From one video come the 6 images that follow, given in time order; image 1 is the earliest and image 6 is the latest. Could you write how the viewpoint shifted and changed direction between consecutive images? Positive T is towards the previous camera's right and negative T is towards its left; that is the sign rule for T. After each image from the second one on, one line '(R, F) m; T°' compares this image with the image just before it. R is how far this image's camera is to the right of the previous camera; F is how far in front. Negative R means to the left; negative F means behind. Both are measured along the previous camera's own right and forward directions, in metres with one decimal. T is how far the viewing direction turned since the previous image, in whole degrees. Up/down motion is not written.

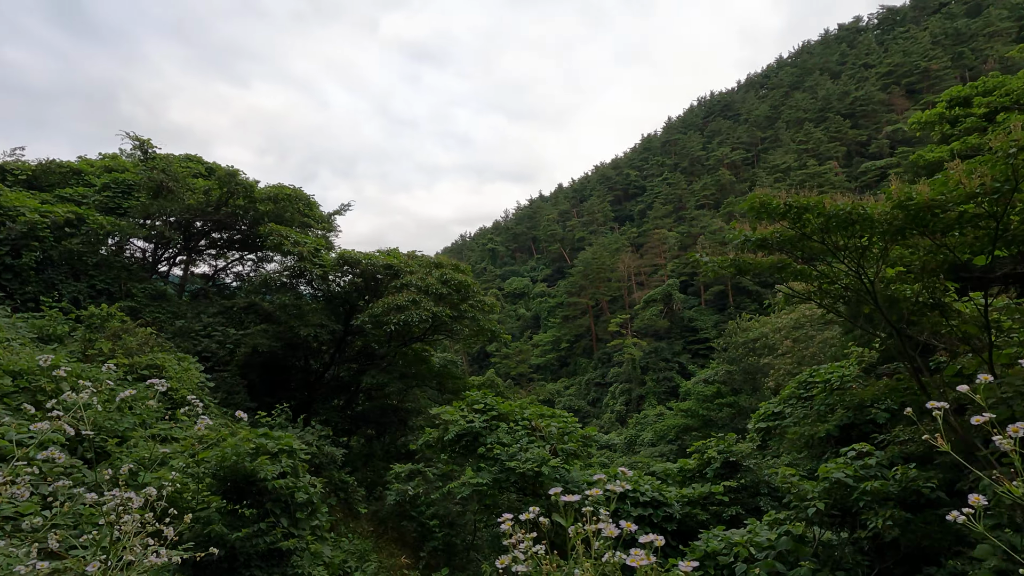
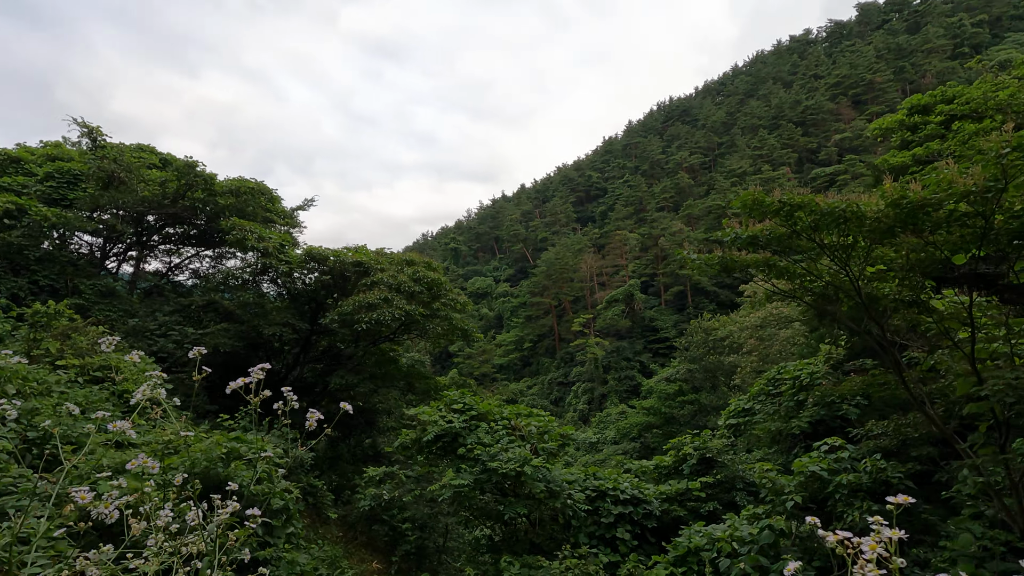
(-0.1, +0.1) m; +4°
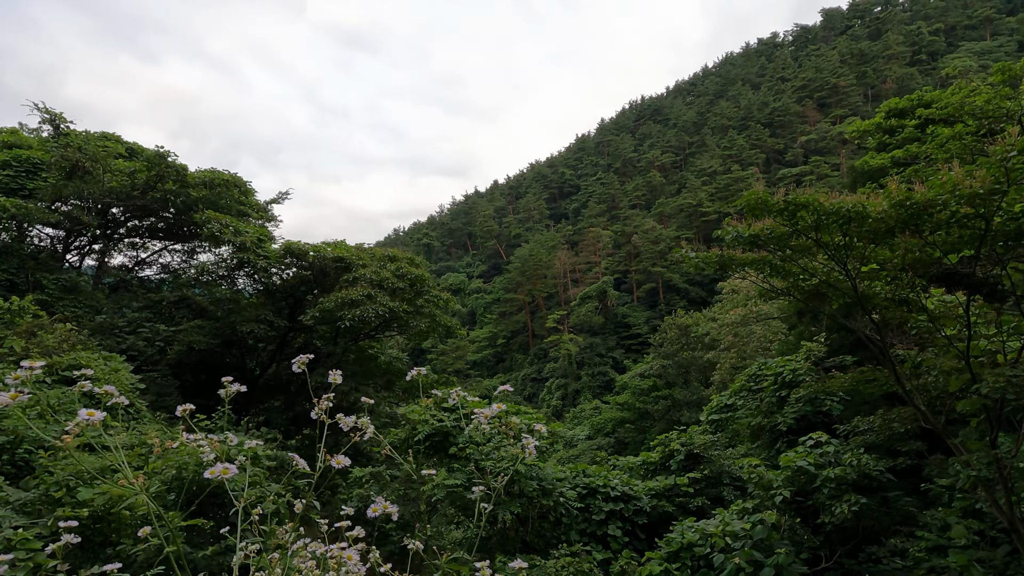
(-0.1, 0.0) m; +3°
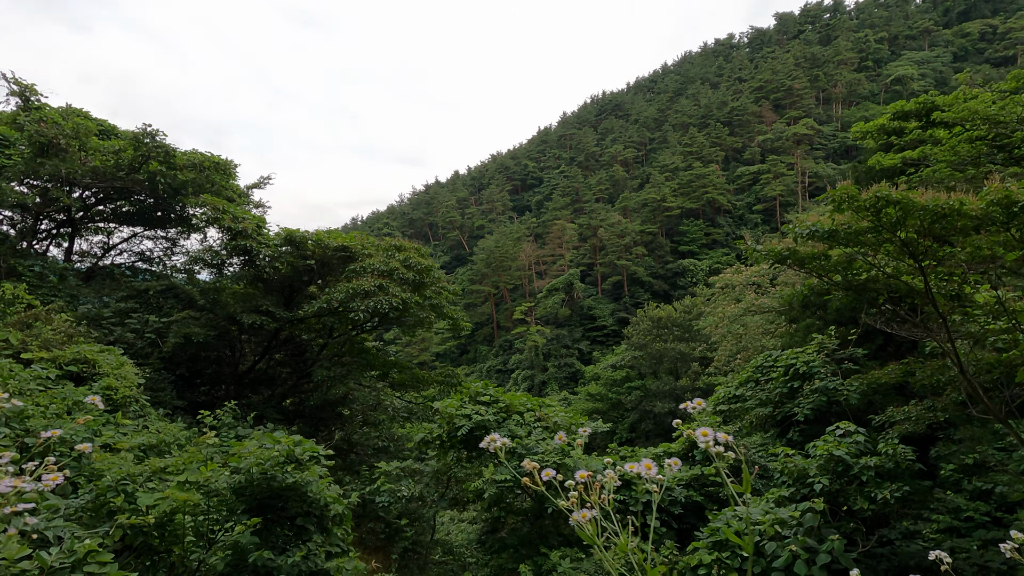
(-0.6, +0.1) m; +5°
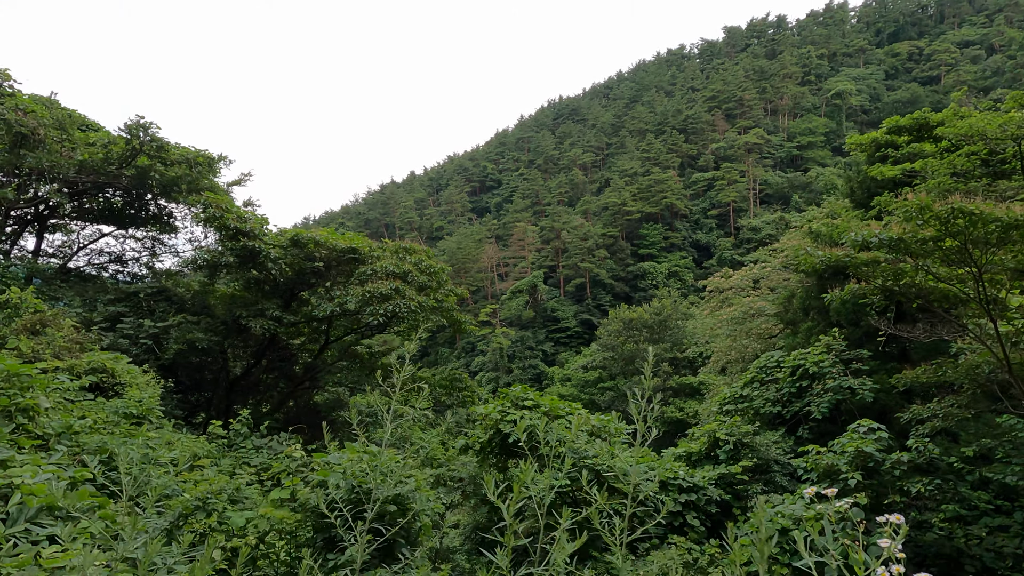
(-0.6, 0.0) m; +5°
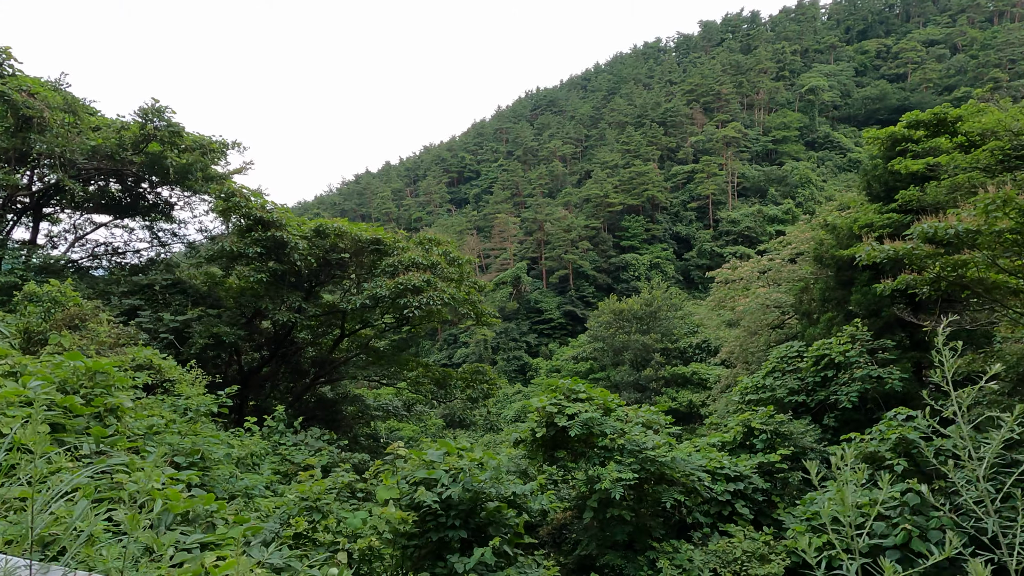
(-0.6, +0.1) m; +3°
